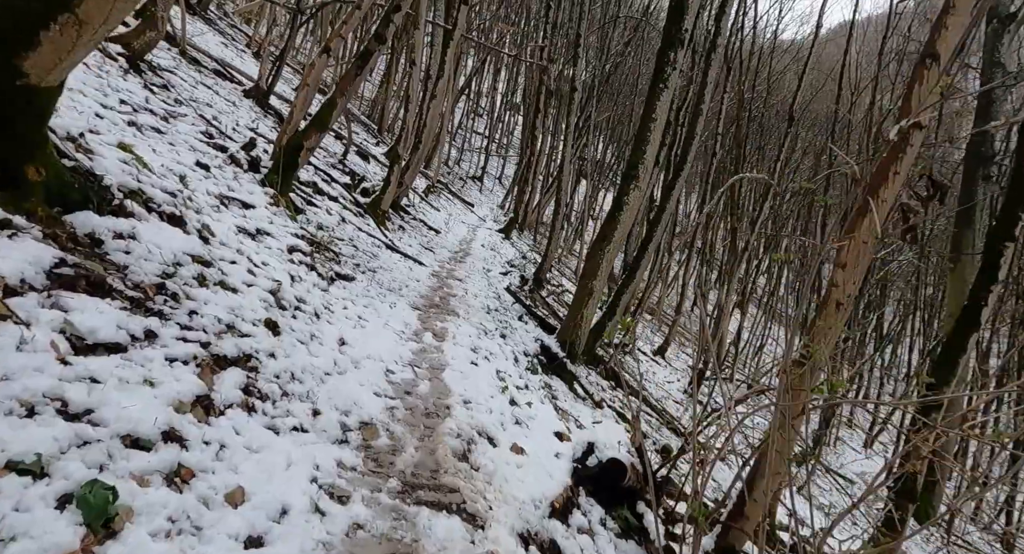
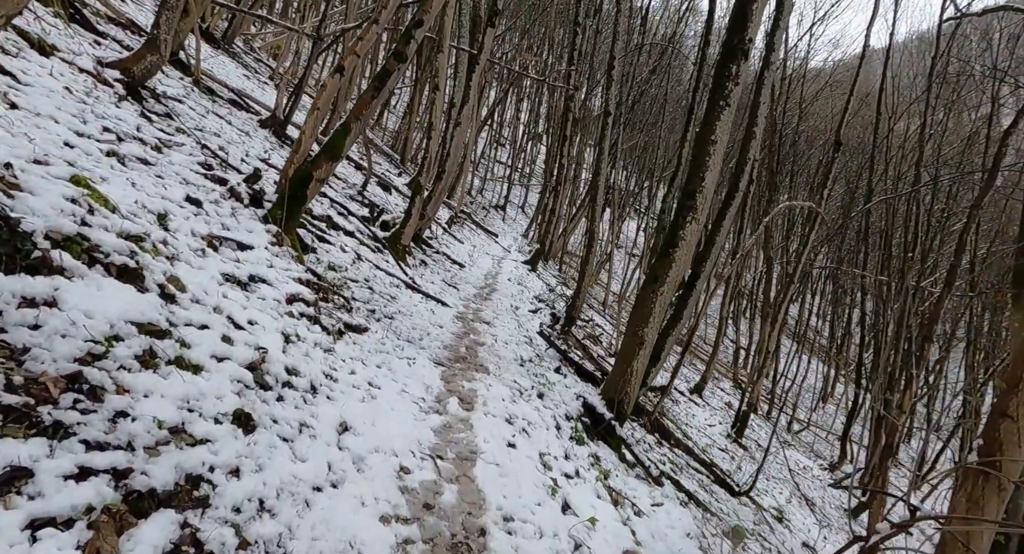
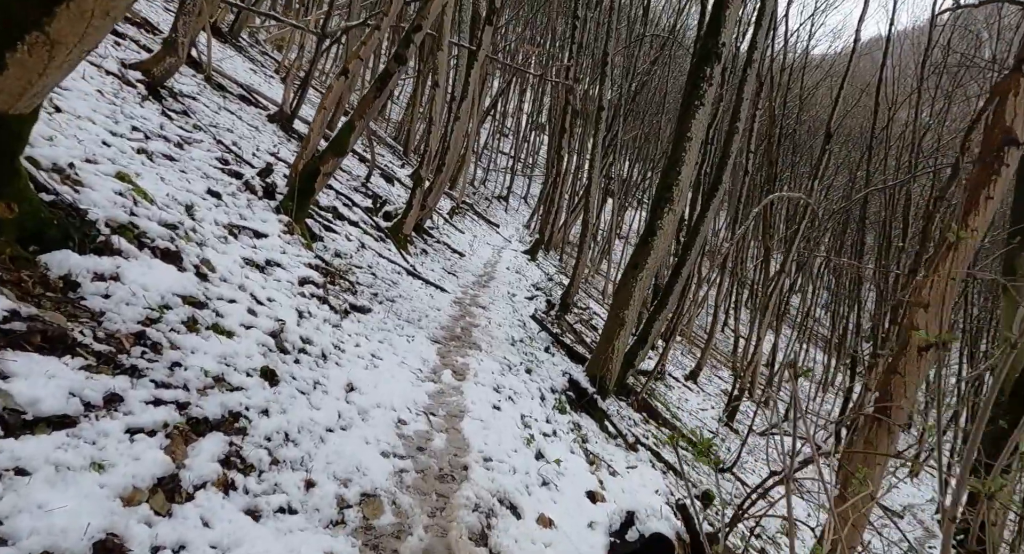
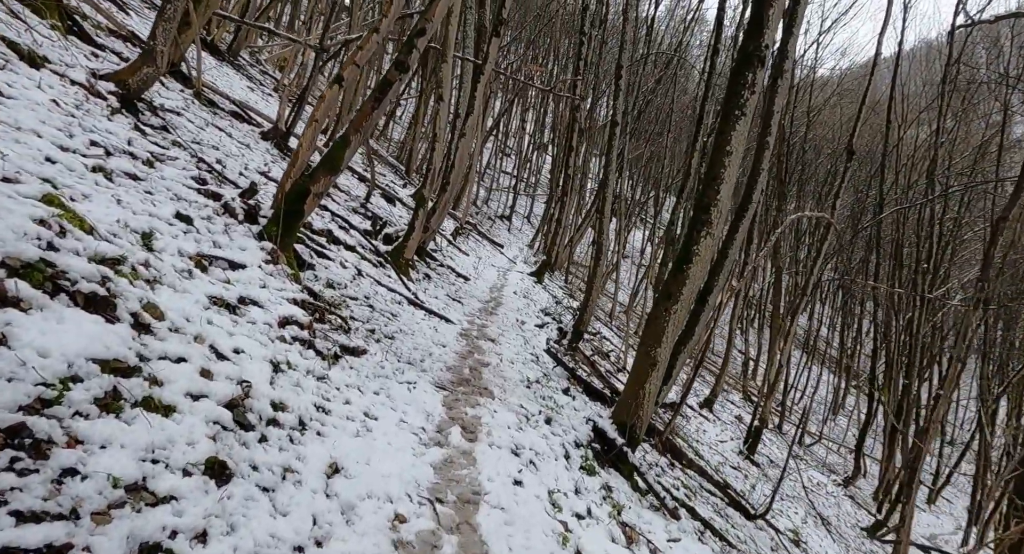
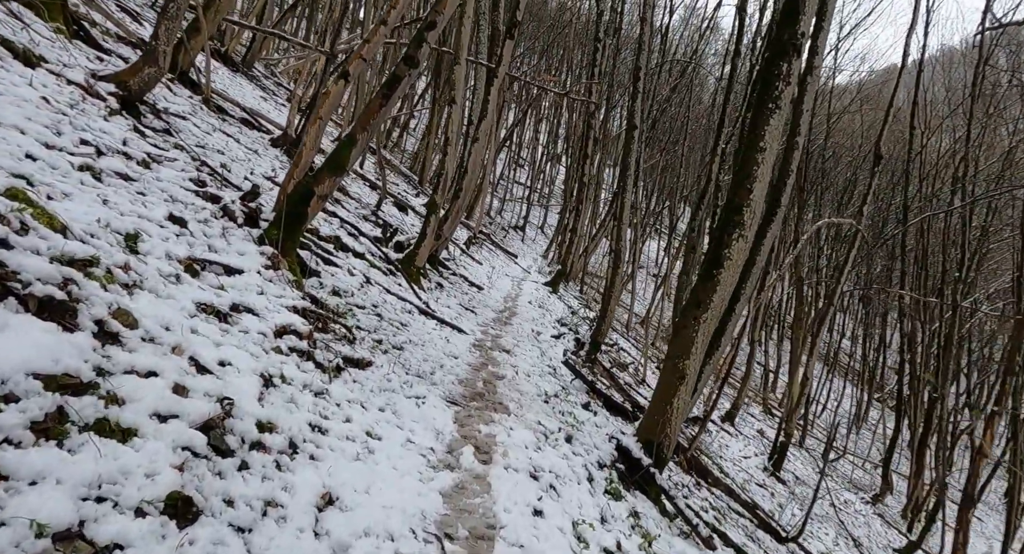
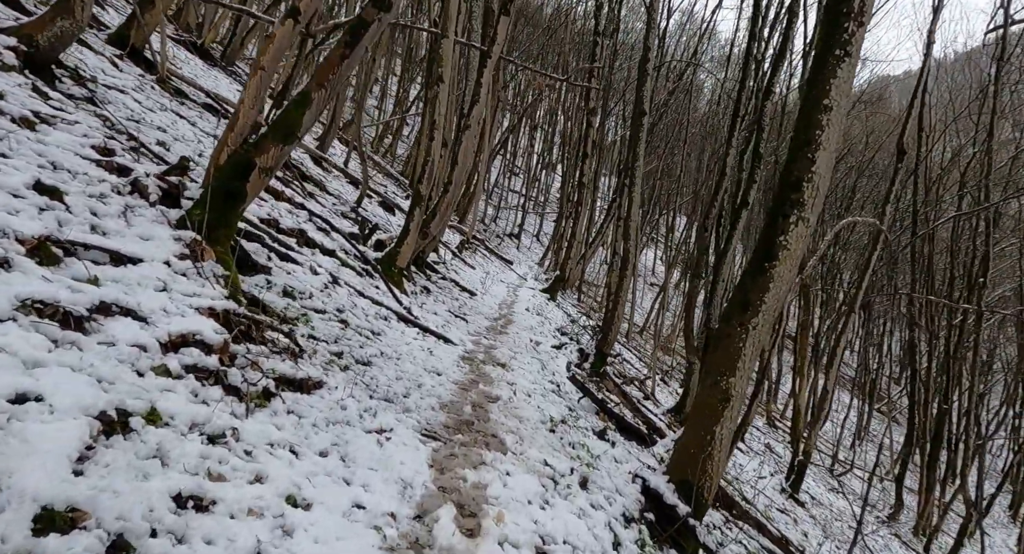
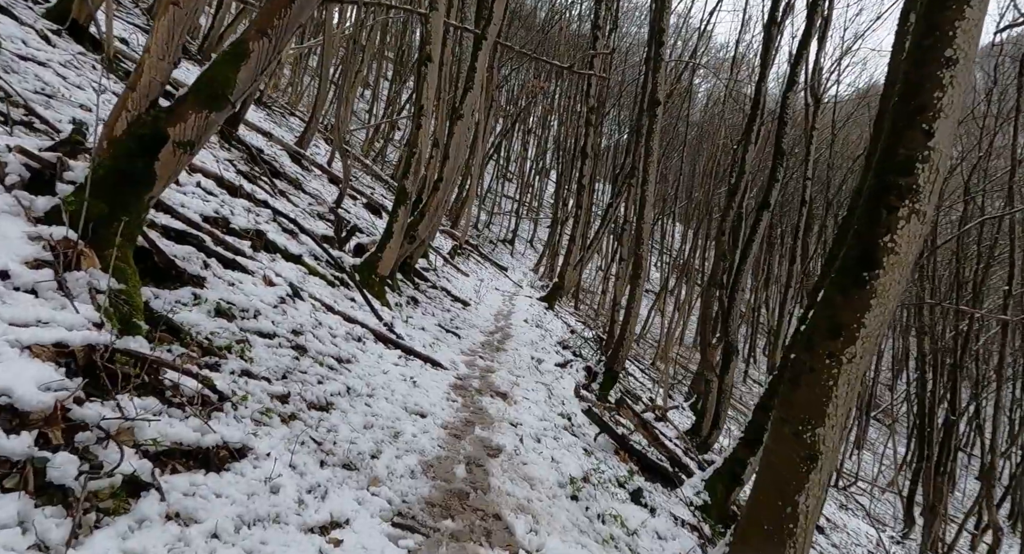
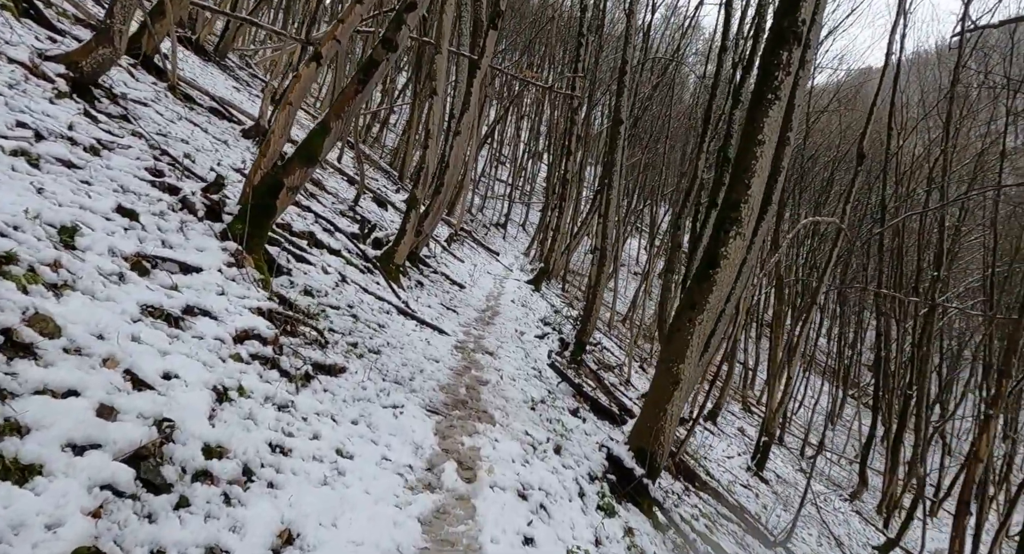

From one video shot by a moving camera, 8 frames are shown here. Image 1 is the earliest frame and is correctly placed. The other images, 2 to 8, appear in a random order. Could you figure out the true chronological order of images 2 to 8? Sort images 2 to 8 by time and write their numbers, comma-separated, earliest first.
3, 2, 4, 5, 8, 6, 7
